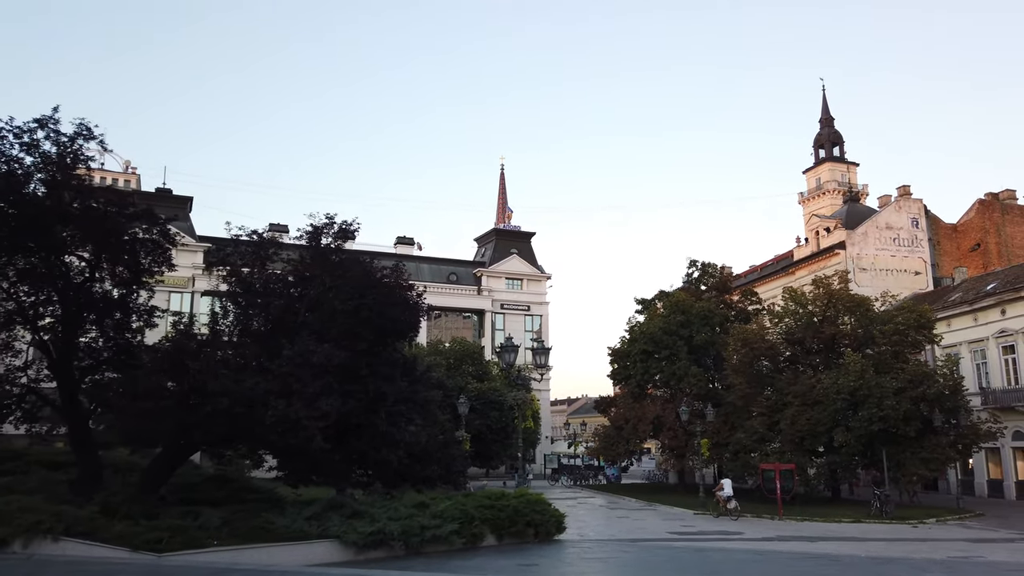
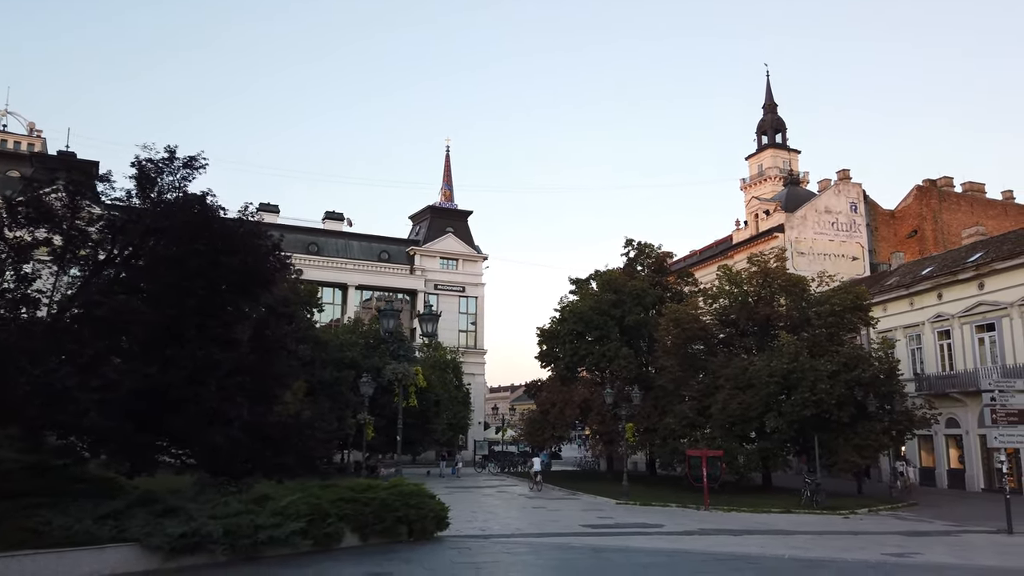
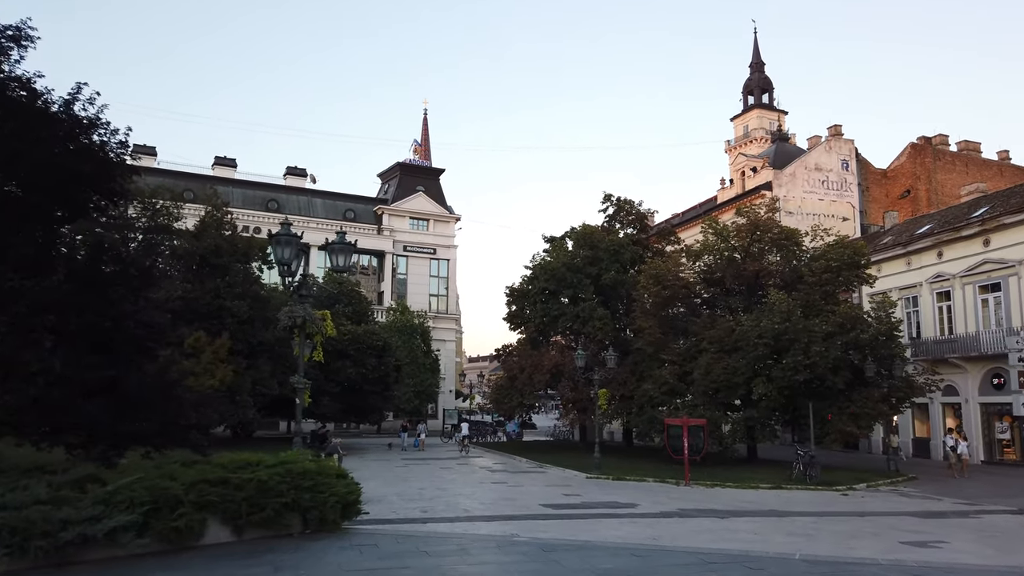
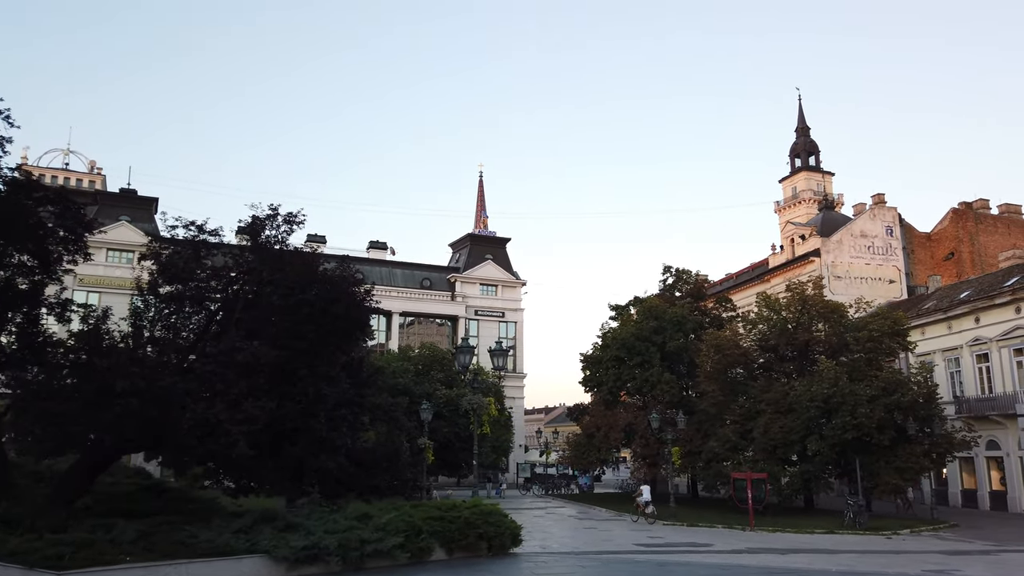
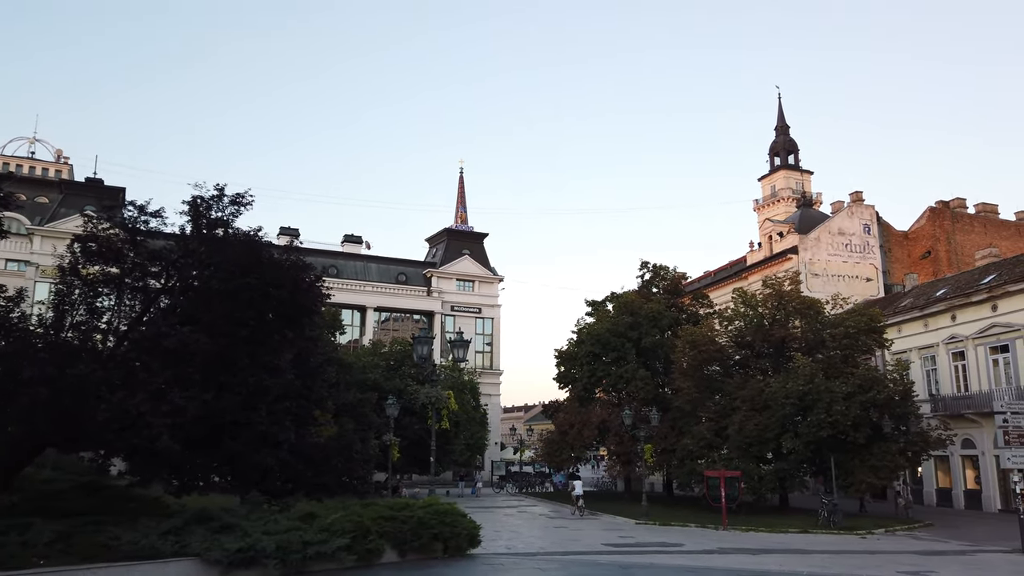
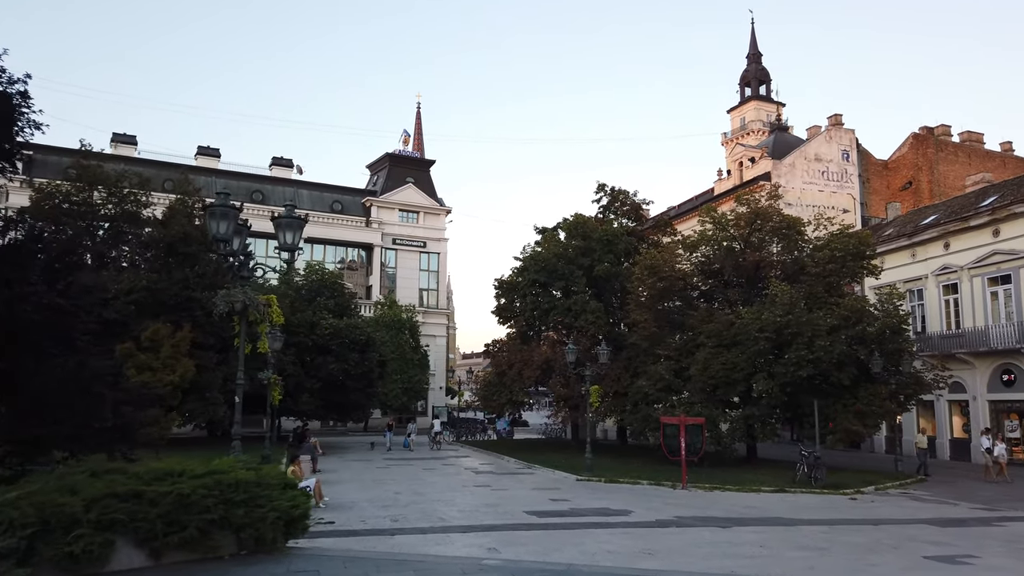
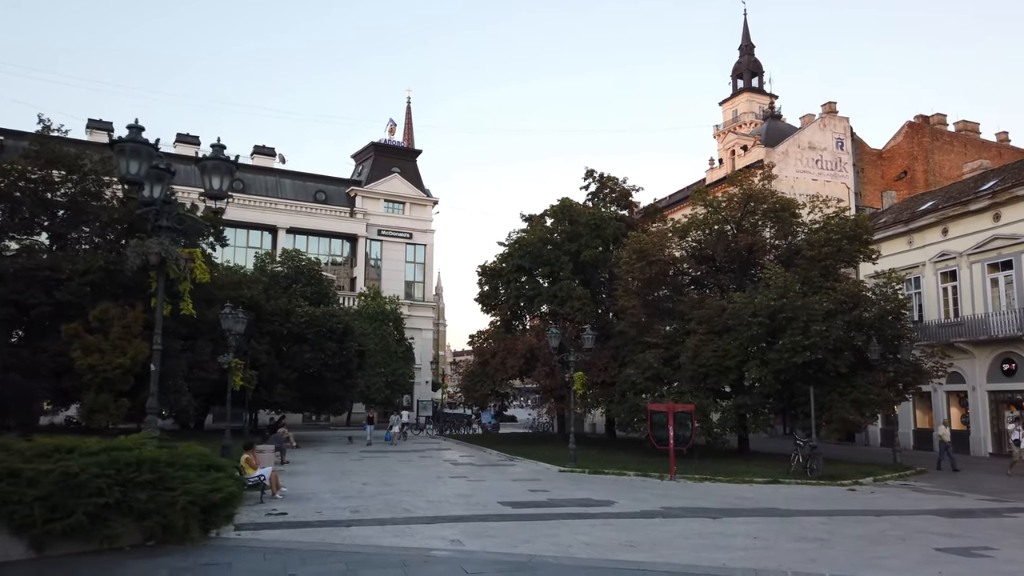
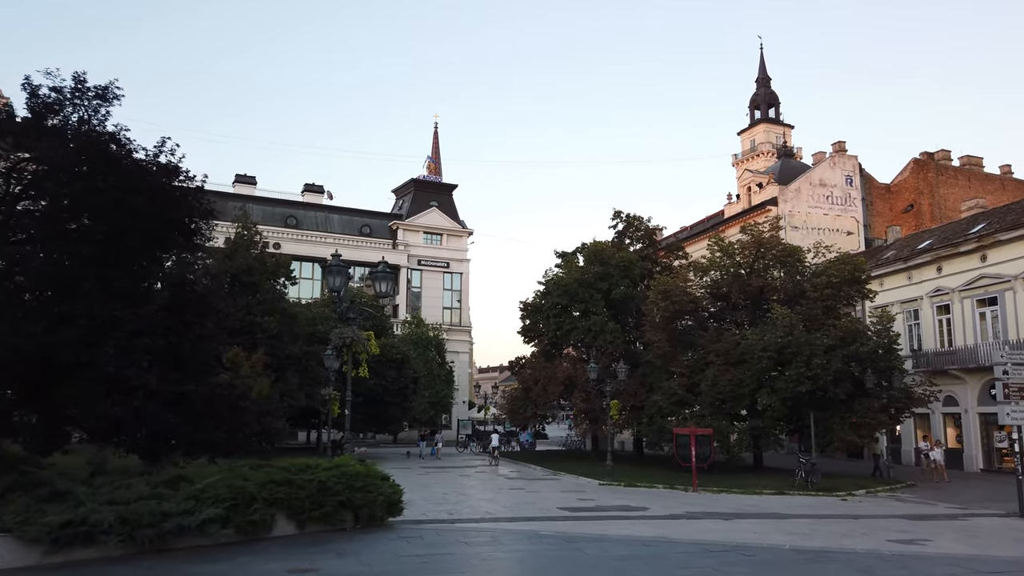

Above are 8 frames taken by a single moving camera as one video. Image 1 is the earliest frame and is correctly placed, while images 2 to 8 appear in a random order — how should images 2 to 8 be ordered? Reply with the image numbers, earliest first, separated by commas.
4, 5, 2, 8, 3, 6, 7
